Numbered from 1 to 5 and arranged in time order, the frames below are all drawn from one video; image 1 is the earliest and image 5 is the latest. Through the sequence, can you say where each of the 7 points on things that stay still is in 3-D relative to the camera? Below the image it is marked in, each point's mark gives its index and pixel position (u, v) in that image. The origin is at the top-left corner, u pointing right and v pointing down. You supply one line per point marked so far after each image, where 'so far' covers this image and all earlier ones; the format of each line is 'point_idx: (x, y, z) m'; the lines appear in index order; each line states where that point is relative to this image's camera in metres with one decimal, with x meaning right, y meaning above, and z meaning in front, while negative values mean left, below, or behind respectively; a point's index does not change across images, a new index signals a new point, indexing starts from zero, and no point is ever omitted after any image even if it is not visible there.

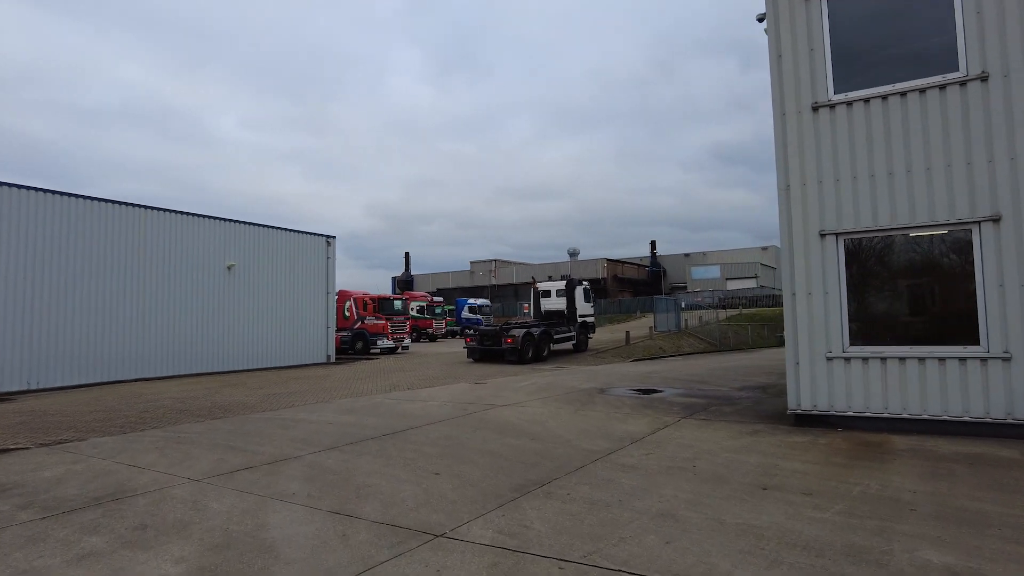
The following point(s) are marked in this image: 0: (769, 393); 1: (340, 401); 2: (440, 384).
0: (+5.1, -2.1, +12.7) m
1: (-3.3, -2.2, +12.4) m
2: (-1.7, -2.3, +15.5) m
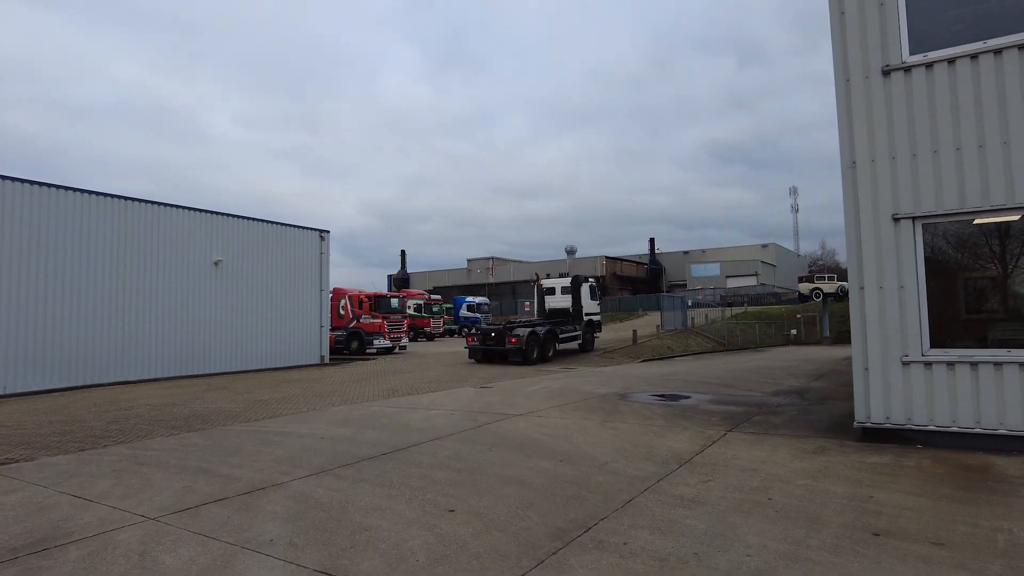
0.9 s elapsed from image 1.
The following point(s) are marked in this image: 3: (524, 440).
0: (+5.3, -2.0, +11.5) m
1: (-3.1, -2.1, +11.1) m
2: (-1.5, -2.3, +14.2) m
3: (+0.2, -1.8, +7.8) m
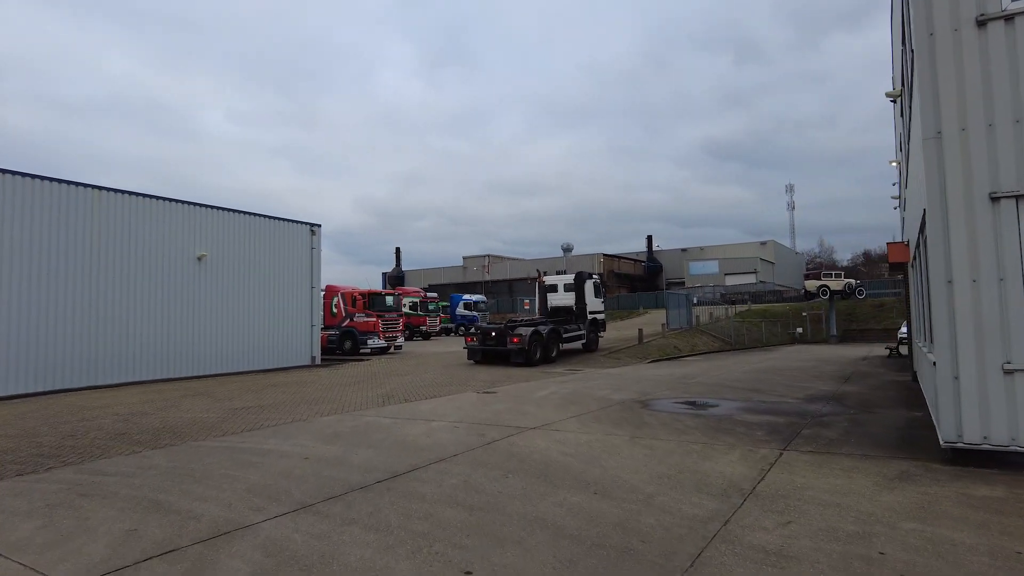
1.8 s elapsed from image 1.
0: (+5.5, -1.9, +10.3) m
1: (-2.9, -2.1, +9.8) m
2: (-1.4, -2.2, +13.0) m
3: (+0.3, -1.8, +6.6) m
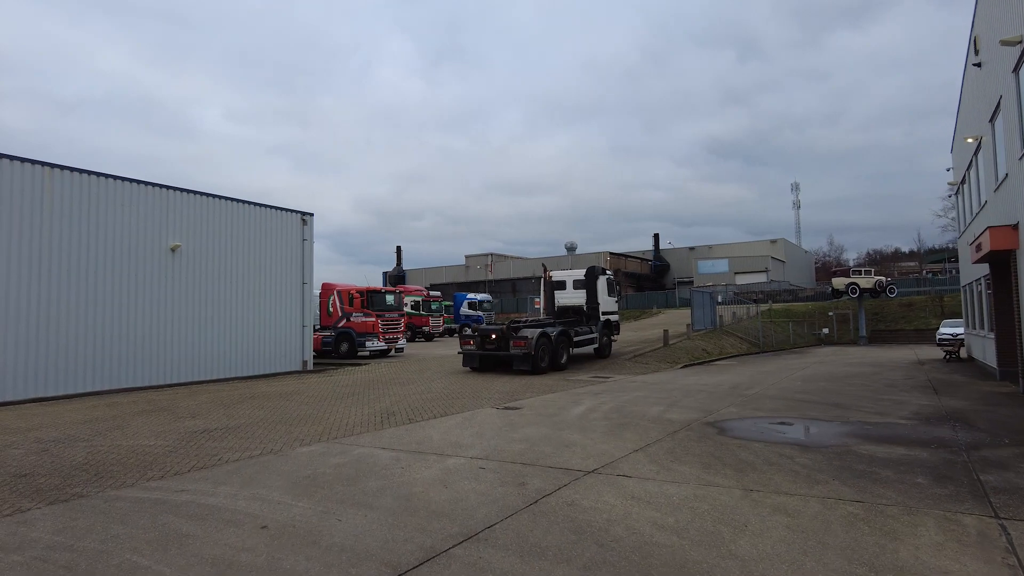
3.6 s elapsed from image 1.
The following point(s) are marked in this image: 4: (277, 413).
0: (+6.0, -1.8, +7.8) m
1: (-2.4, -1.9, +7.4) m
2: (-0.9, -2.0, +10.5) m
3: (+0.8, -1.6, +4.1) m
4: (-4.1, -2.2, +11.1) m
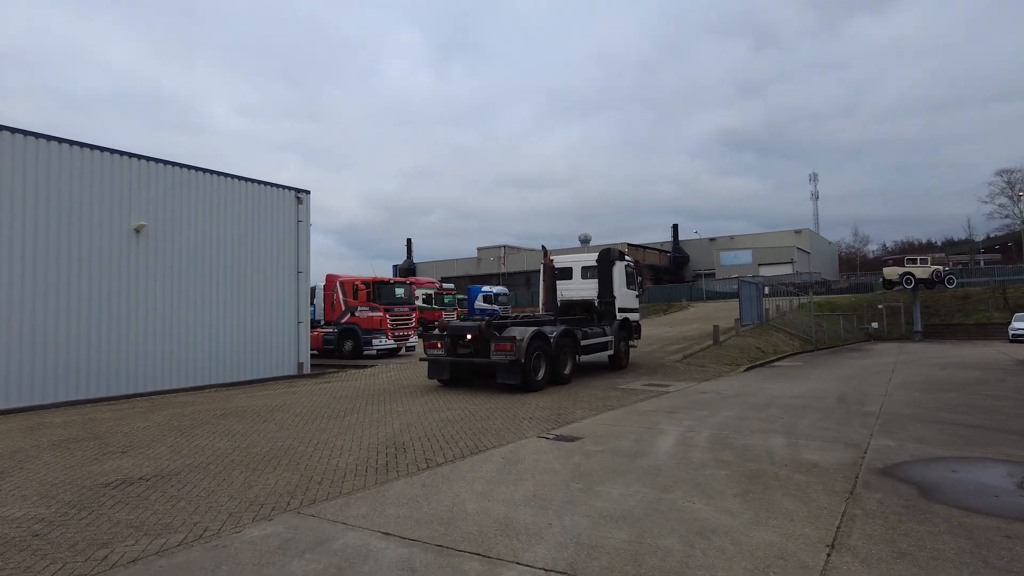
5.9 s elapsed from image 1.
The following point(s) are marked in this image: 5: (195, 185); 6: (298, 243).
0: (+6.6, -1.6, +4.6) m
1: (-1.8, -1.8, +4.3) m
2: (-0.2, -1.8, +7.4) m
3: (+1.4, -1.5, +0.9) m
4: (-3.4, -2.0, +8.0) m
5: (-7.3, +2.4, +14.6) m
6: (-5.7, +1.2, +17.1) m
